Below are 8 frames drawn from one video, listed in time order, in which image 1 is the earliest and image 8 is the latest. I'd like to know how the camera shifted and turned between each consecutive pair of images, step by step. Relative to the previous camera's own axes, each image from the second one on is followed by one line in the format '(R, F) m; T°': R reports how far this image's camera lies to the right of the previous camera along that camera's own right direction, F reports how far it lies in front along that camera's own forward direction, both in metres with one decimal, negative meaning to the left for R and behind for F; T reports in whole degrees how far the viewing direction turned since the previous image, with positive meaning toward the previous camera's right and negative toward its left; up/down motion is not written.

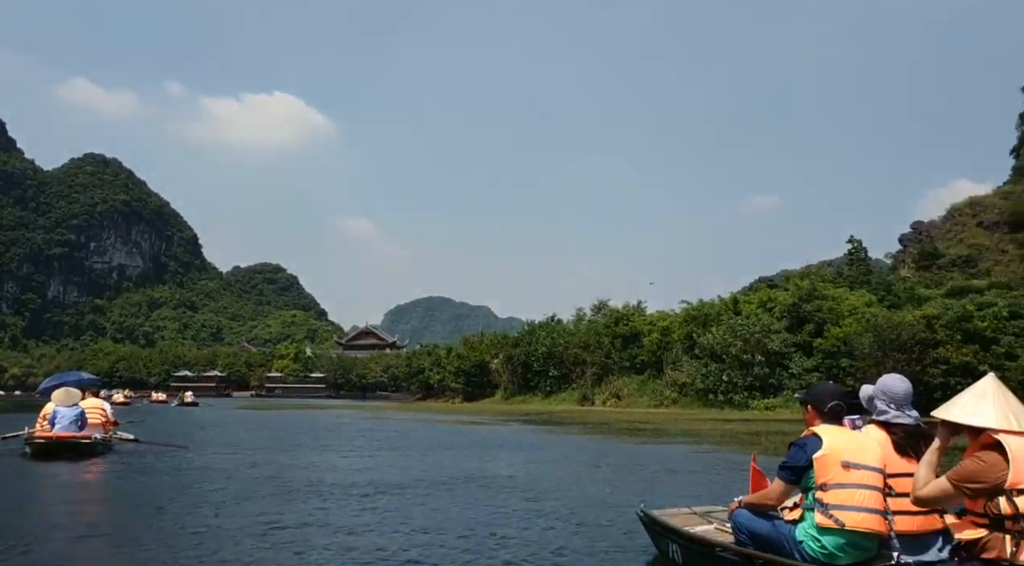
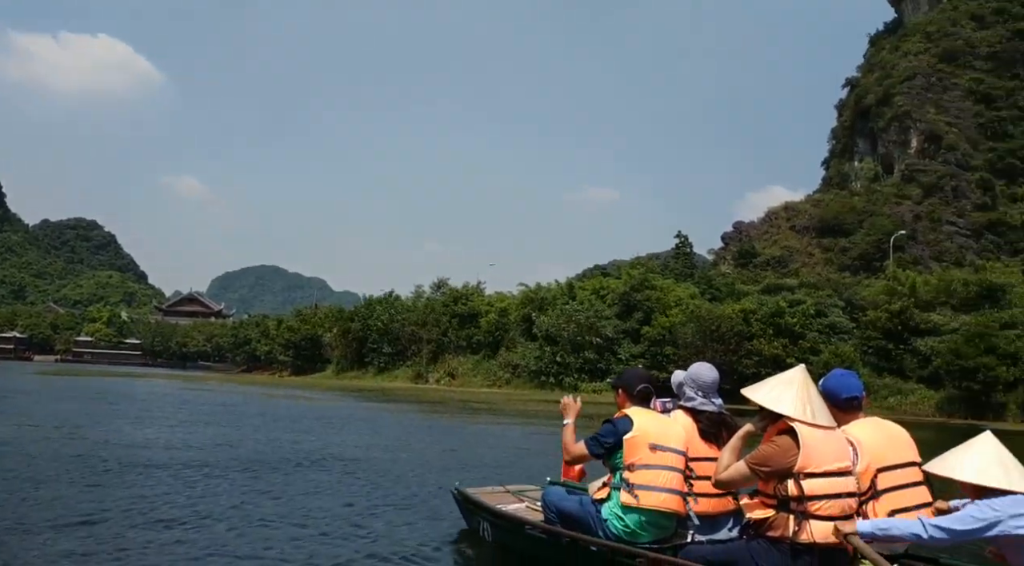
(+1.1, +0.1) m; +11°
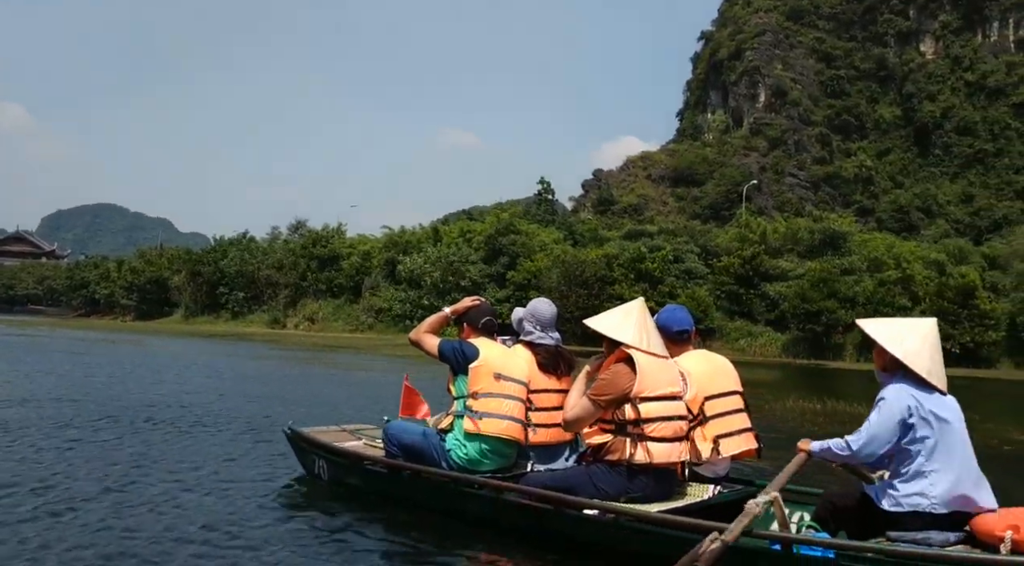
(+1.4, 0.0) m; +9°
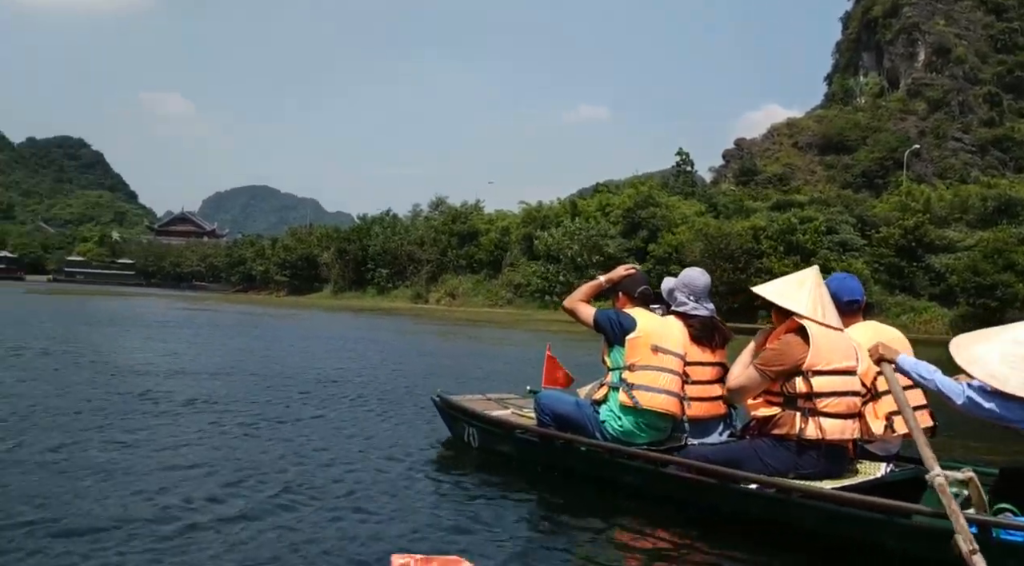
(-1.2, +0.6) m; -9°
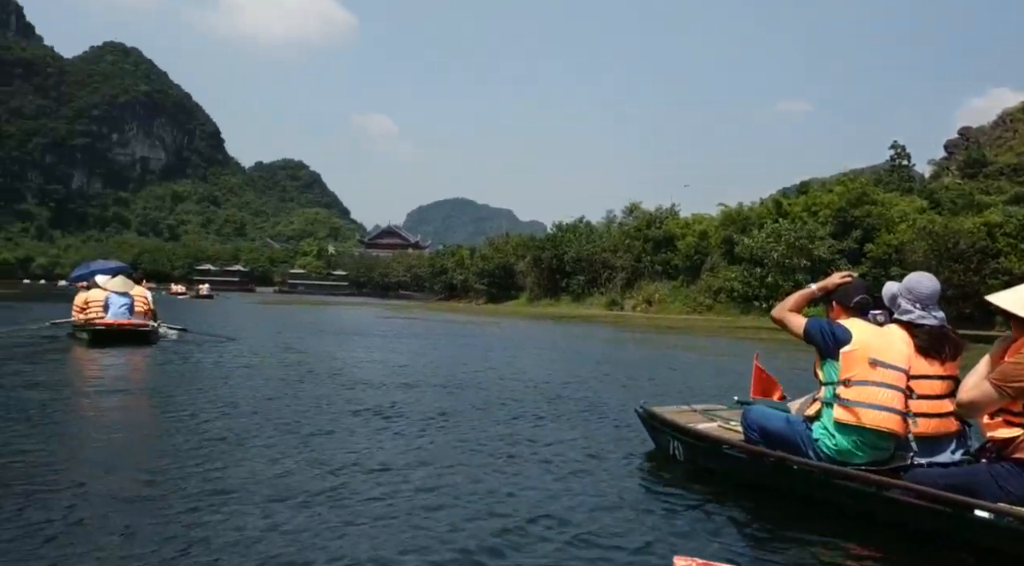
(-0.1, +0.6) m; -14°
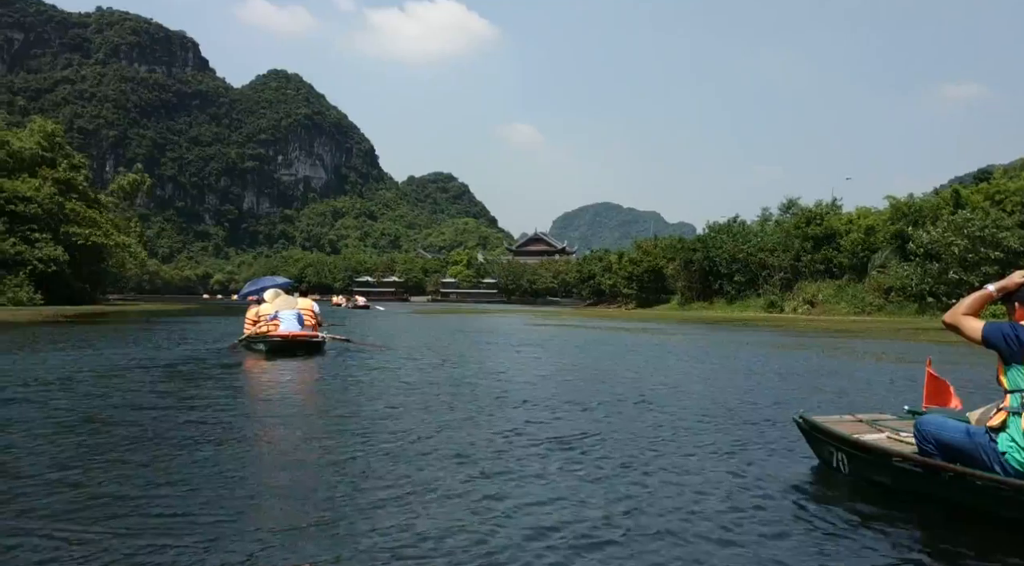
(+0.4, +0.5) m; -11°
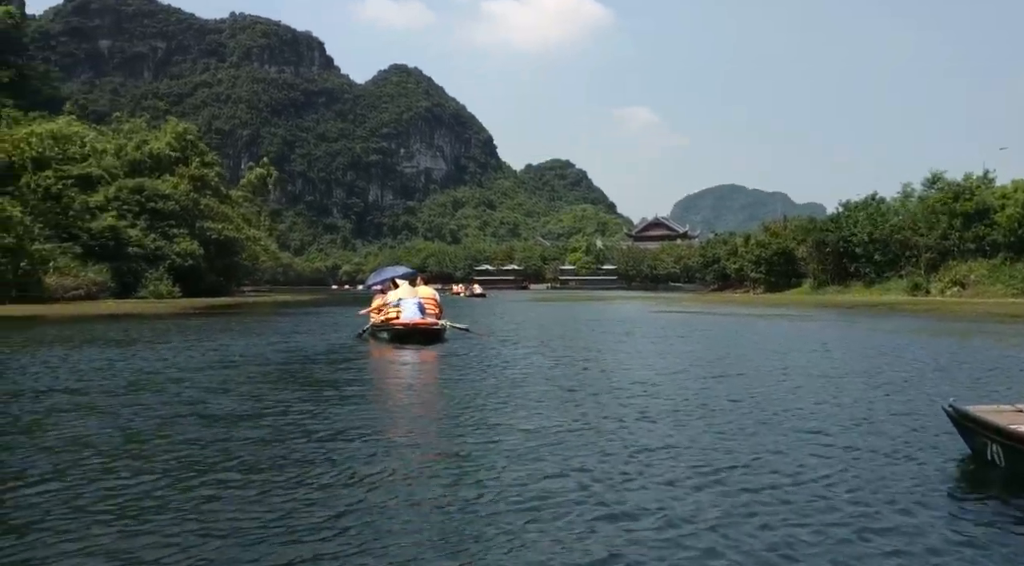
(0.0, +0.3) m; -8°
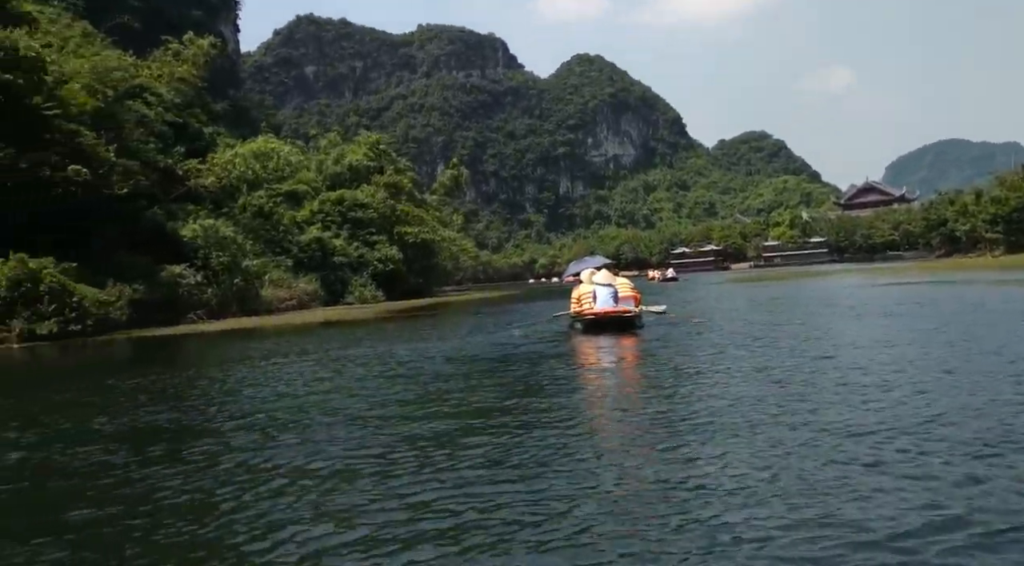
(0.0, +0.4) m; -14°
